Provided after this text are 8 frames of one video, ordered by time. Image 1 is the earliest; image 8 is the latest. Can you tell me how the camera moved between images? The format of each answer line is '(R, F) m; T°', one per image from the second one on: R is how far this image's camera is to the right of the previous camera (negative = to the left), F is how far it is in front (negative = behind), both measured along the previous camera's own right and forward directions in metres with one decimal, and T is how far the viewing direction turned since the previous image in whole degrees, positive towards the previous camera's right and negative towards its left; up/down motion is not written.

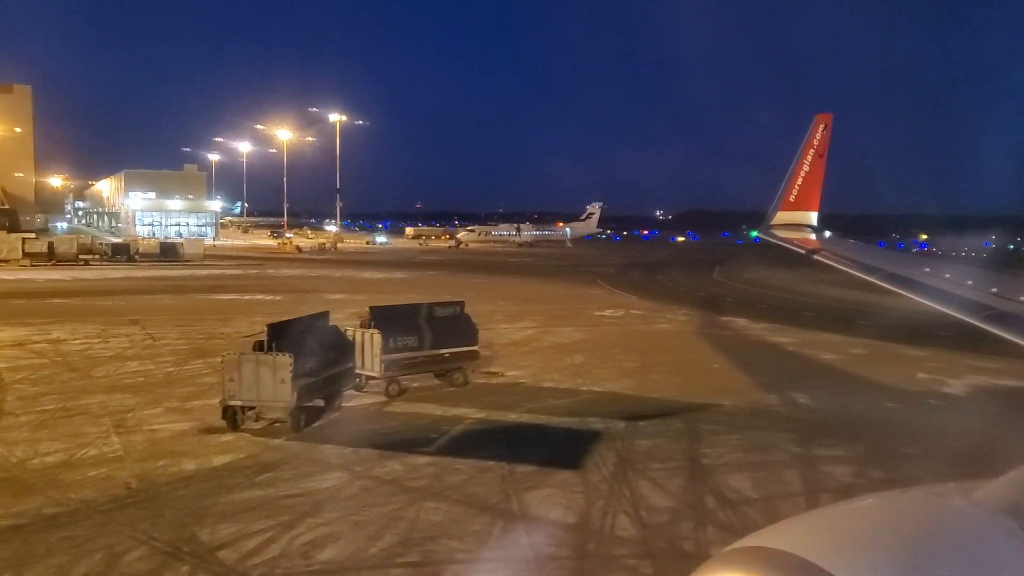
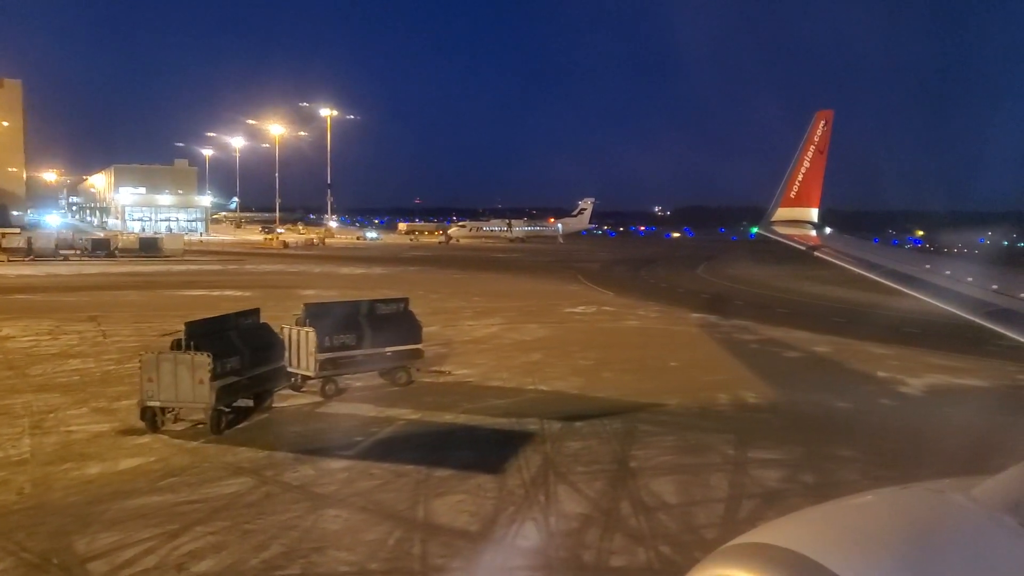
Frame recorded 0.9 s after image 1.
(+0.8, +0.4) m; 0°
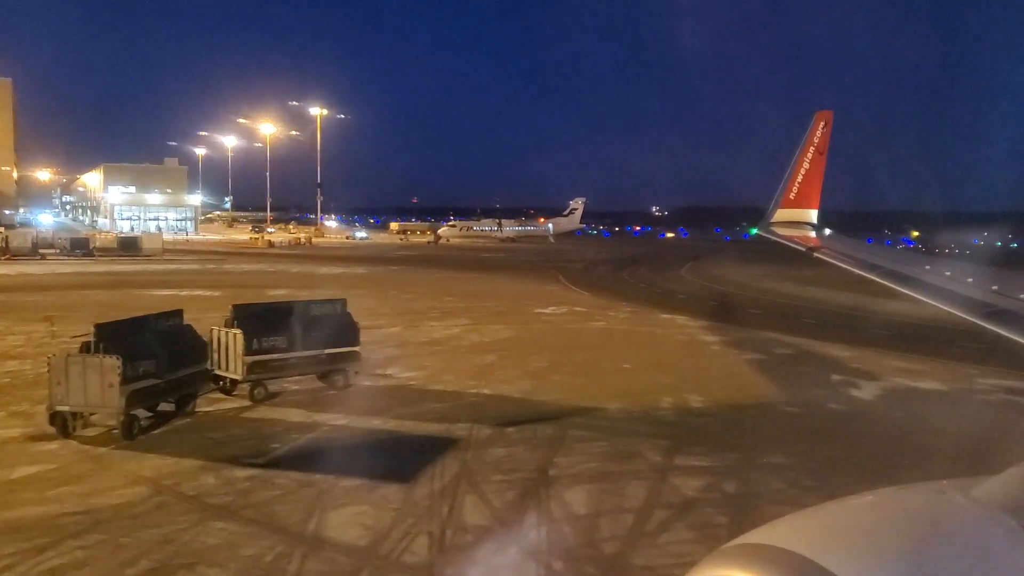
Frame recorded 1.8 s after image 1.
(+0.9, +0.4) m; 0°
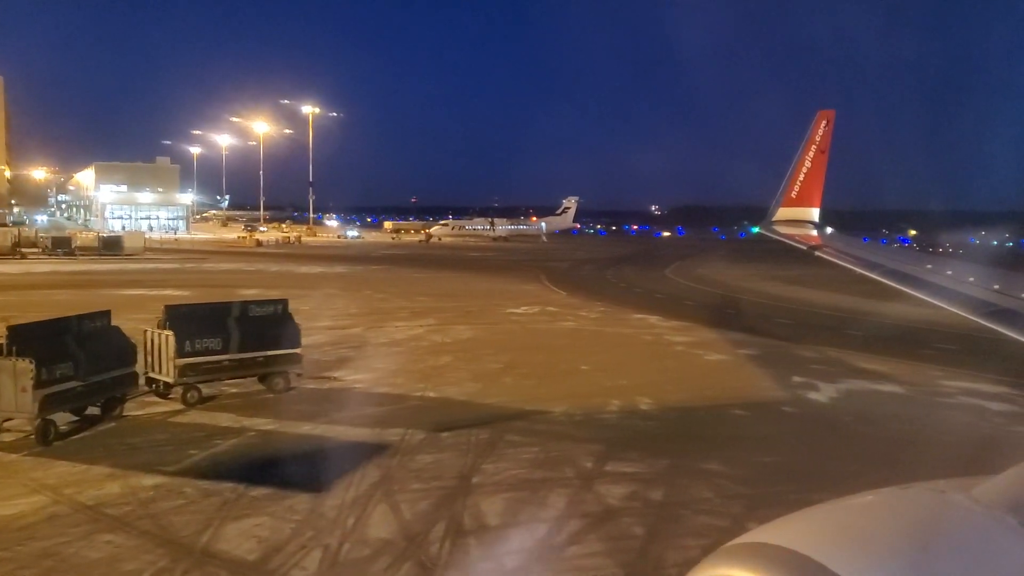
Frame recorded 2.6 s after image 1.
(+0.8, +0.3) m; 0°
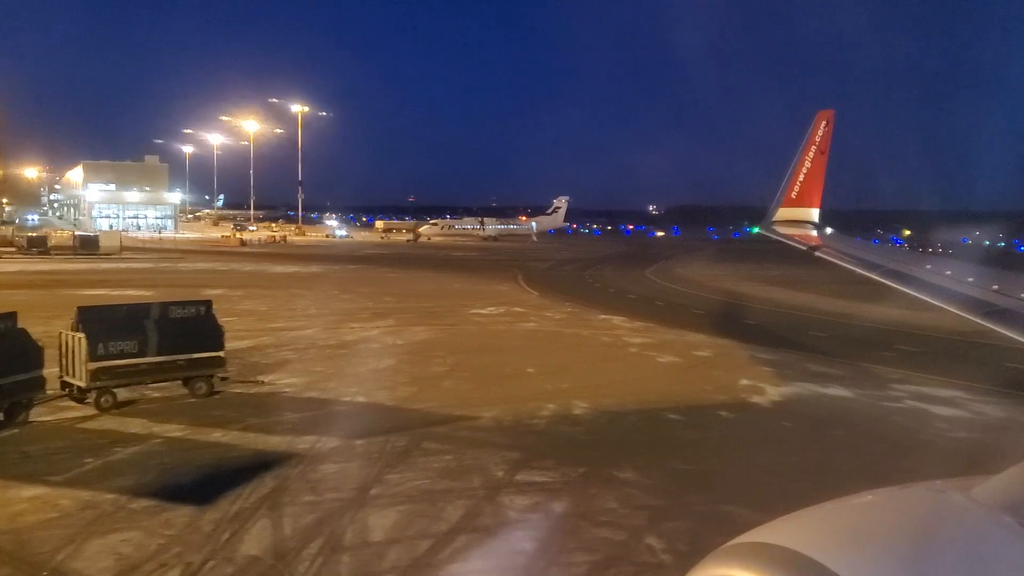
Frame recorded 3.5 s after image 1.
(+0.9, +0.4) m; 0°
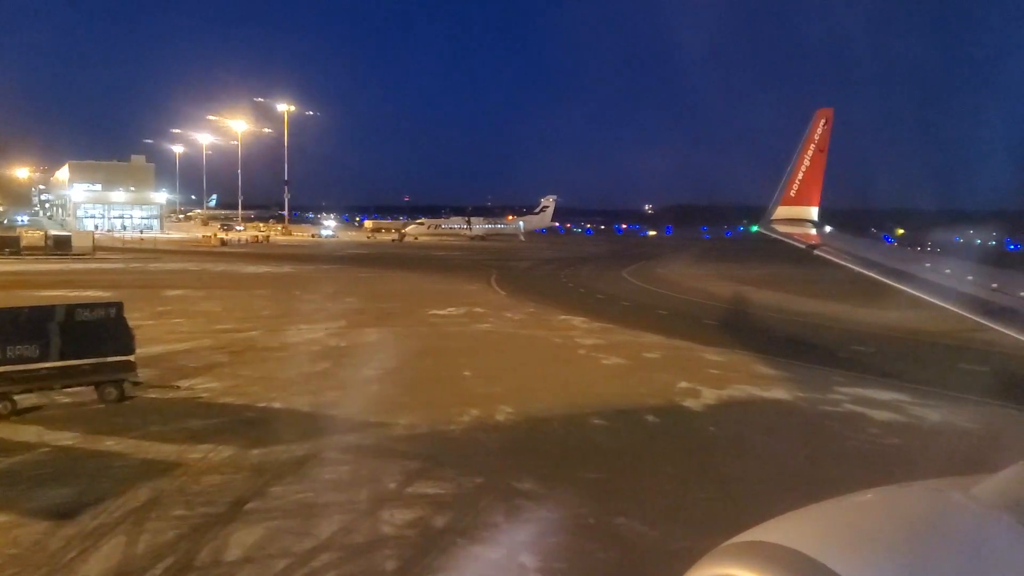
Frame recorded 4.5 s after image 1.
(+1.0, +0.4) m; 0°
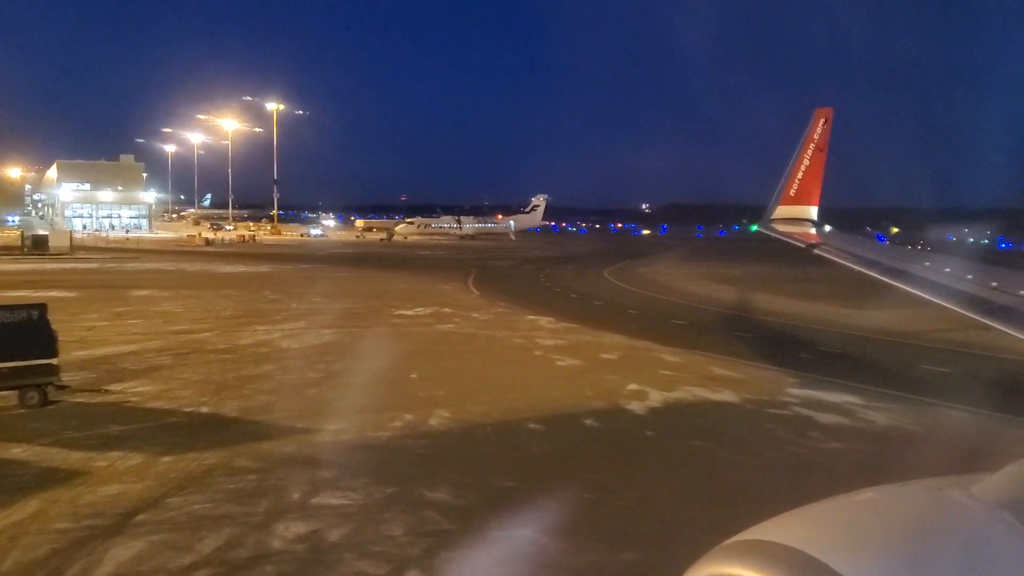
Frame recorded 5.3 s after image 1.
(+0.8, +0.3) m; 0°
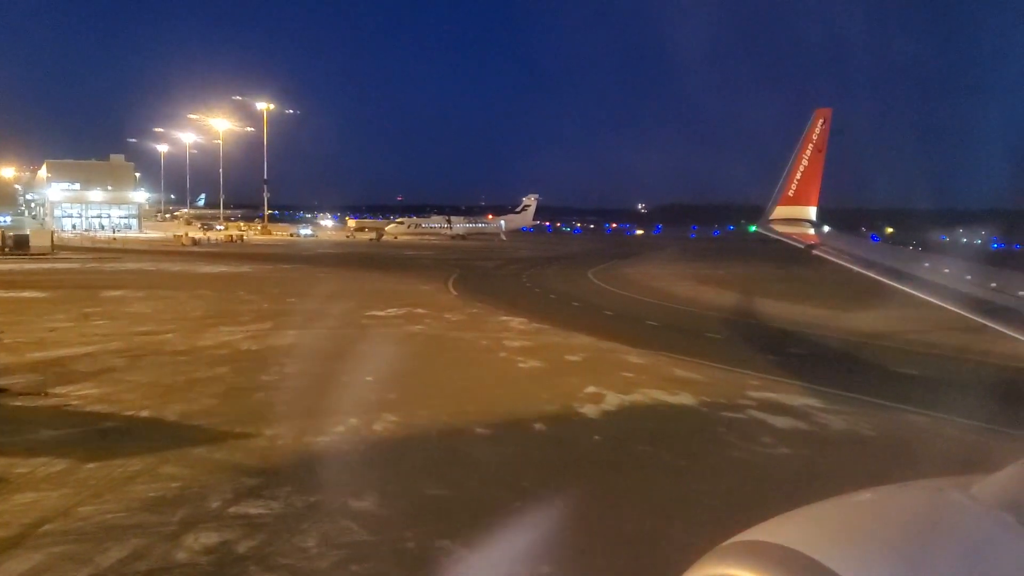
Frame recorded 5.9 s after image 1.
(+0.6, +0.2) m; 0°
